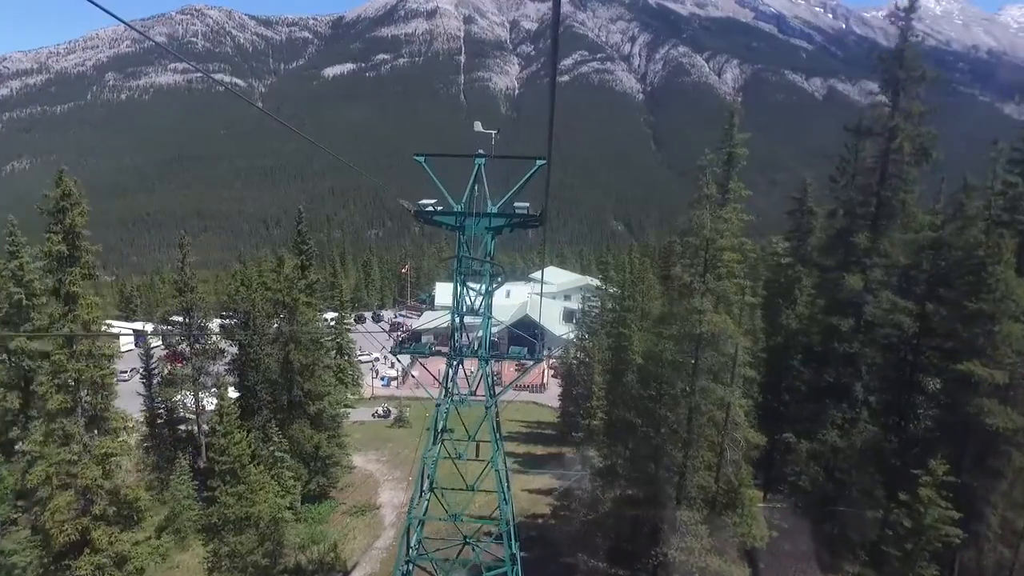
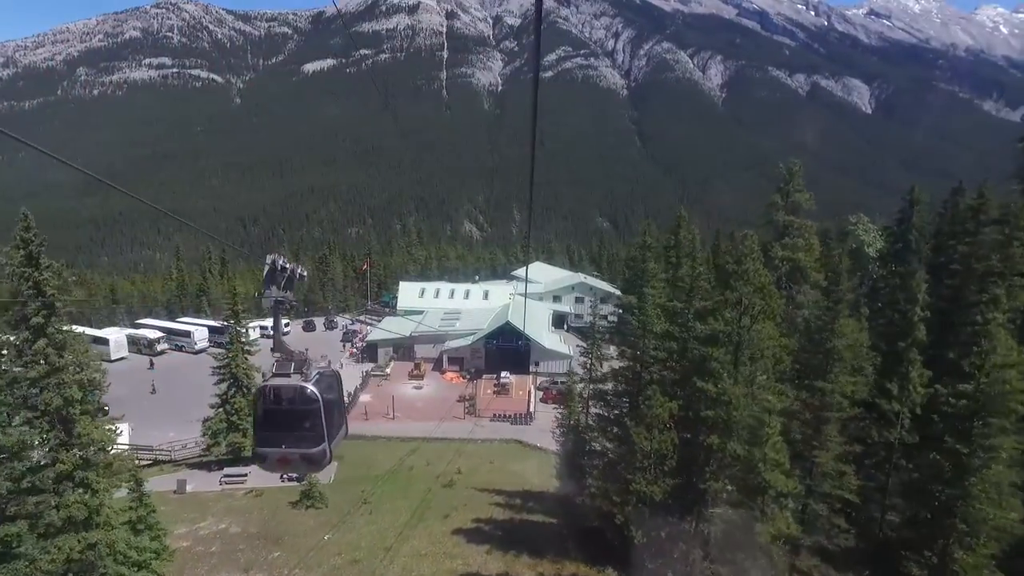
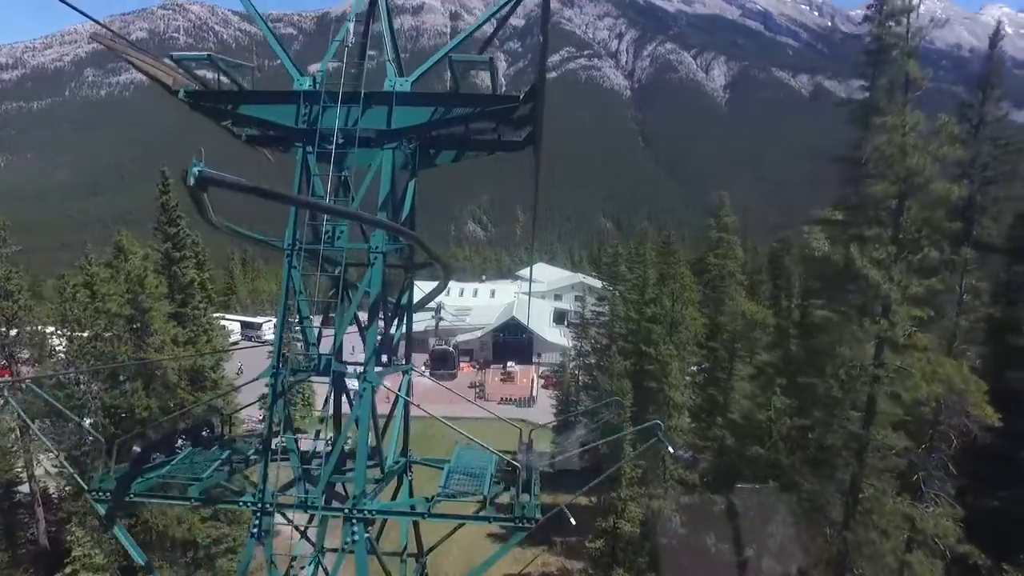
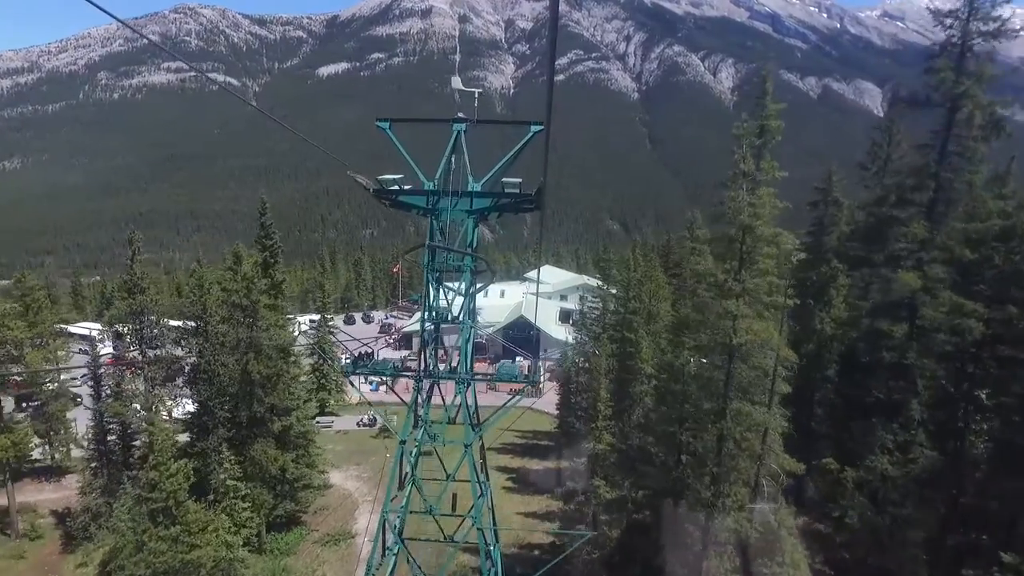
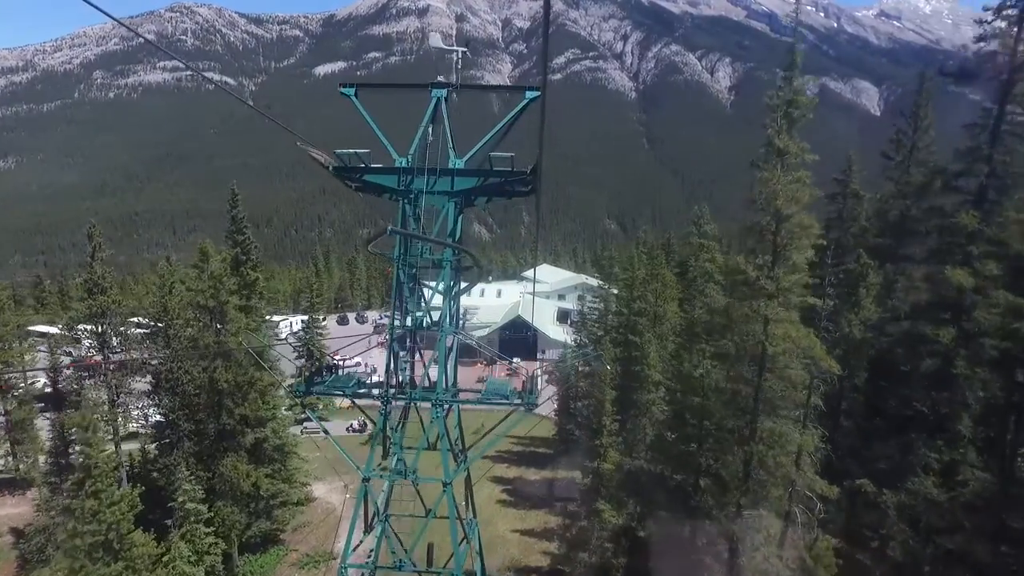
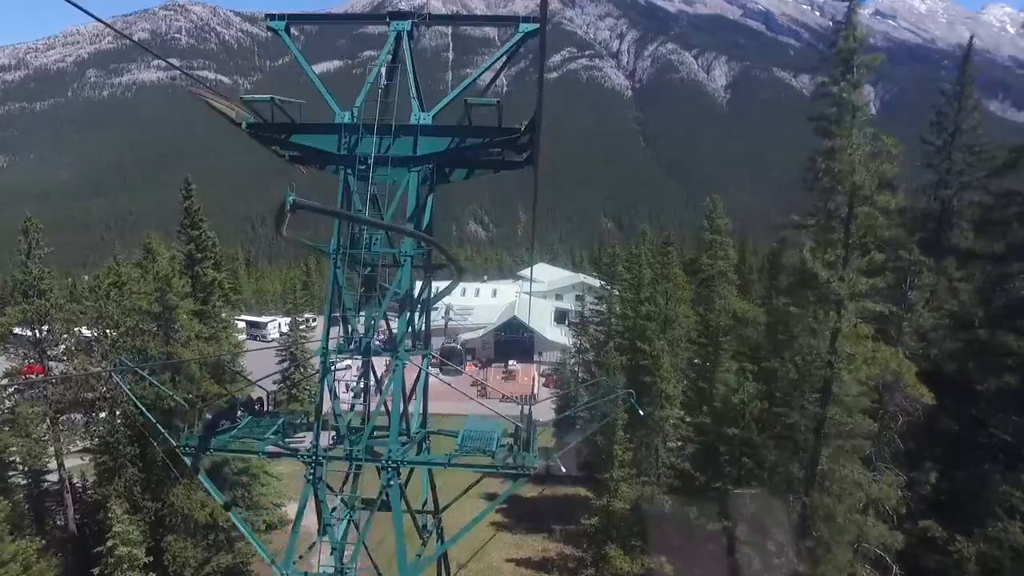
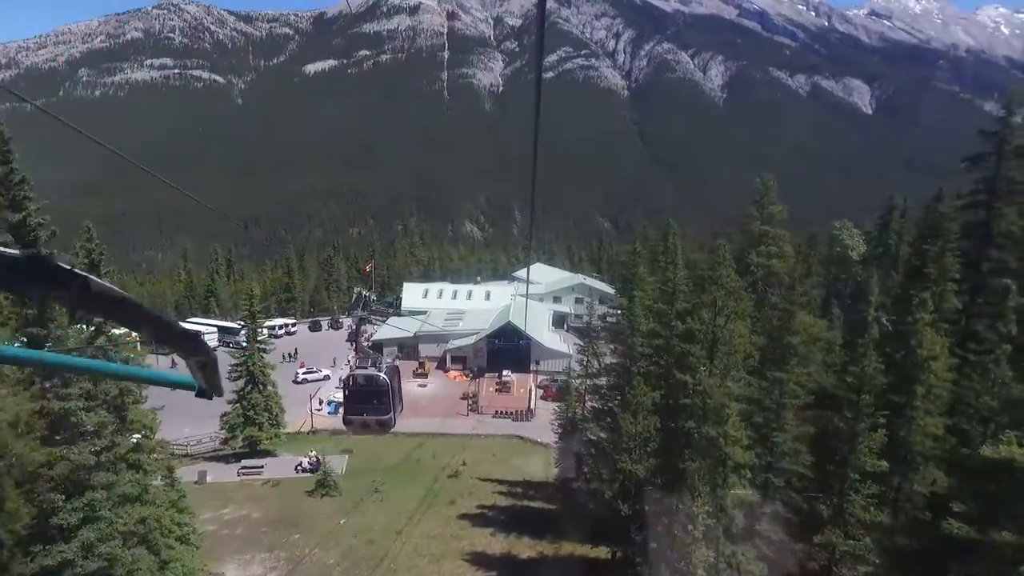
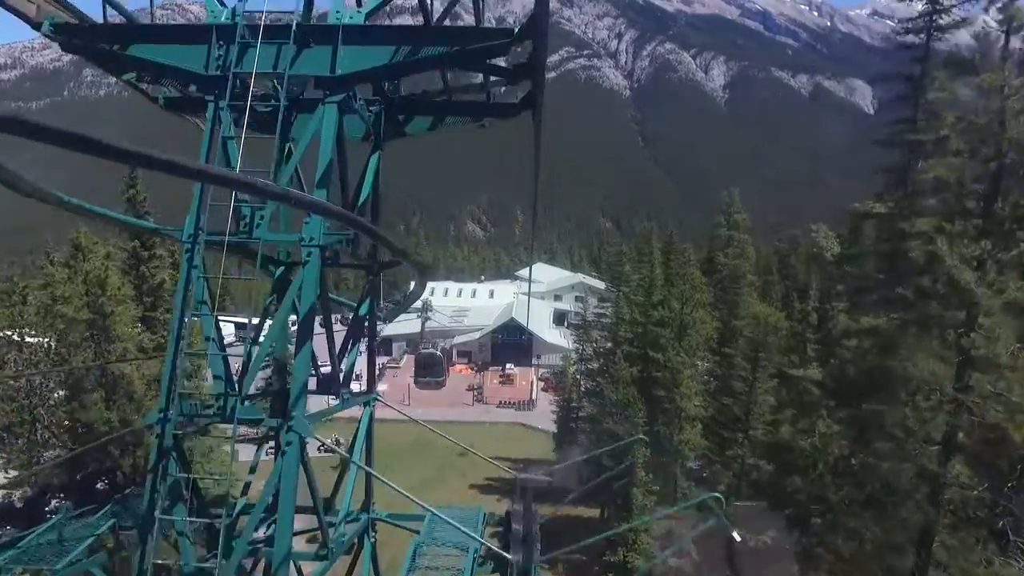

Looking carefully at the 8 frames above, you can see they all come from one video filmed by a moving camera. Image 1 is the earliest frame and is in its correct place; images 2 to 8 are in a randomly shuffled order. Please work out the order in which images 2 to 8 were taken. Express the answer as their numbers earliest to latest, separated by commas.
4, 5, 6, 3, 8, 7, 2
